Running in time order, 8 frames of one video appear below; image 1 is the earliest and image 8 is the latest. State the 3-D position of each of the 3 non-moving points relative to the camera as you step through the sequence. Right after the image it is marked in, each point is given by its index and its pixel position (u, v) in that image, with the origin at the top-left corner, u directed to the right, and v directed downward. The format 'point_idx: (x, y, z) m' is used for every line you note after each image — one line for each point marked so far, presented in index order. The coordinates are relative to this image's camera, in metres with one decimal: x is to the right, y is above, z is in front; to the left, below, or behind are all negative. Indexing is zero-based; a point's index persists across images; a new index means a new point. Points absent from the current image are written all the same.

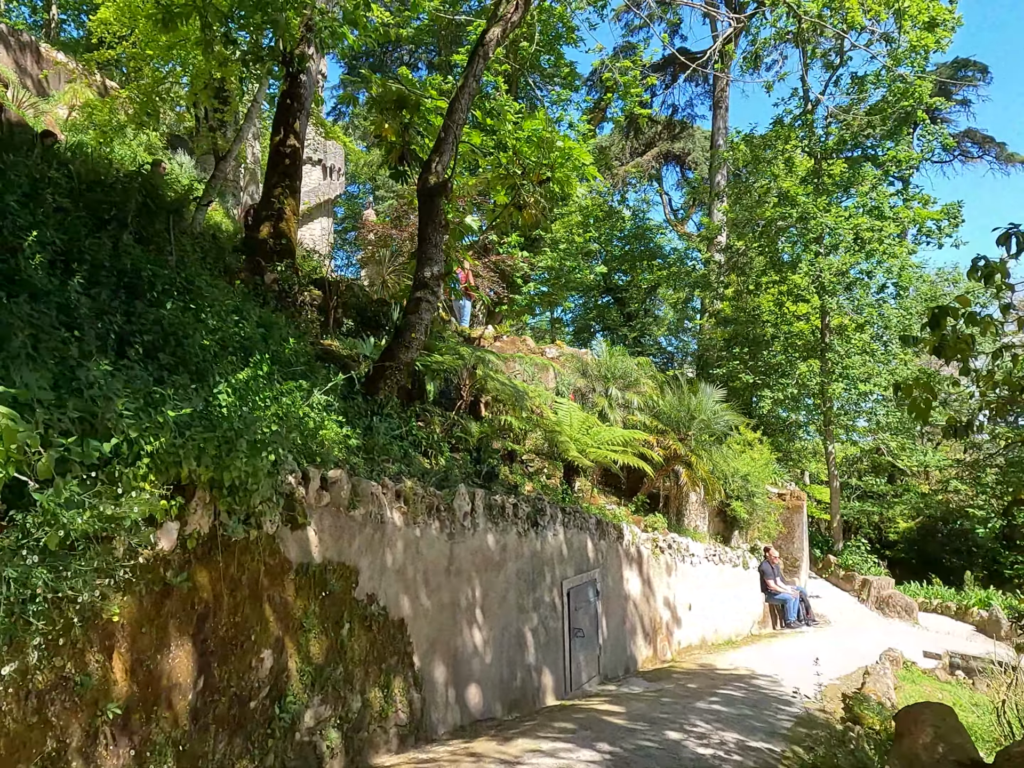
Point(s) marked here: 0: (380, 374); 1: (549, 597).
0: (-1.3, +0.1, +7.0) m
1: (+0.4, -2.0, +7.0) m
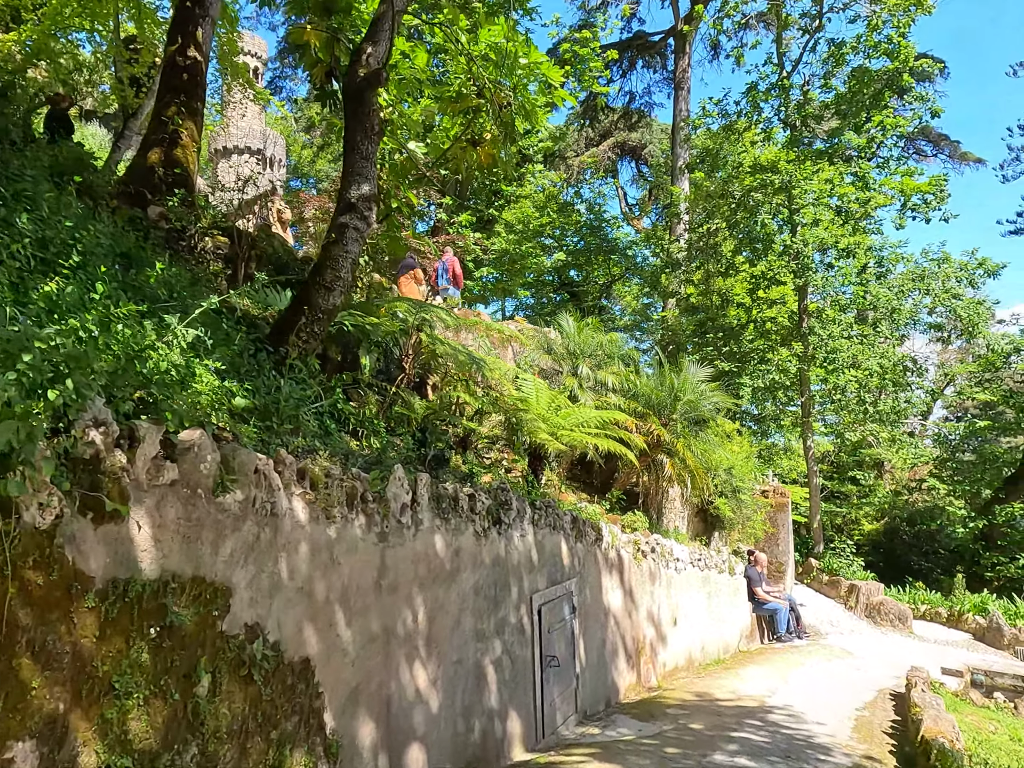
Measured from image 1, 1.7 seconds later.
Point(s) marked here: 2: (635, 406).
0: (-1.6, +0.4, +5.3) m
1: (0.0, -1.7, +5.4) m
2: (+1.5, -0.3, +9.2) m
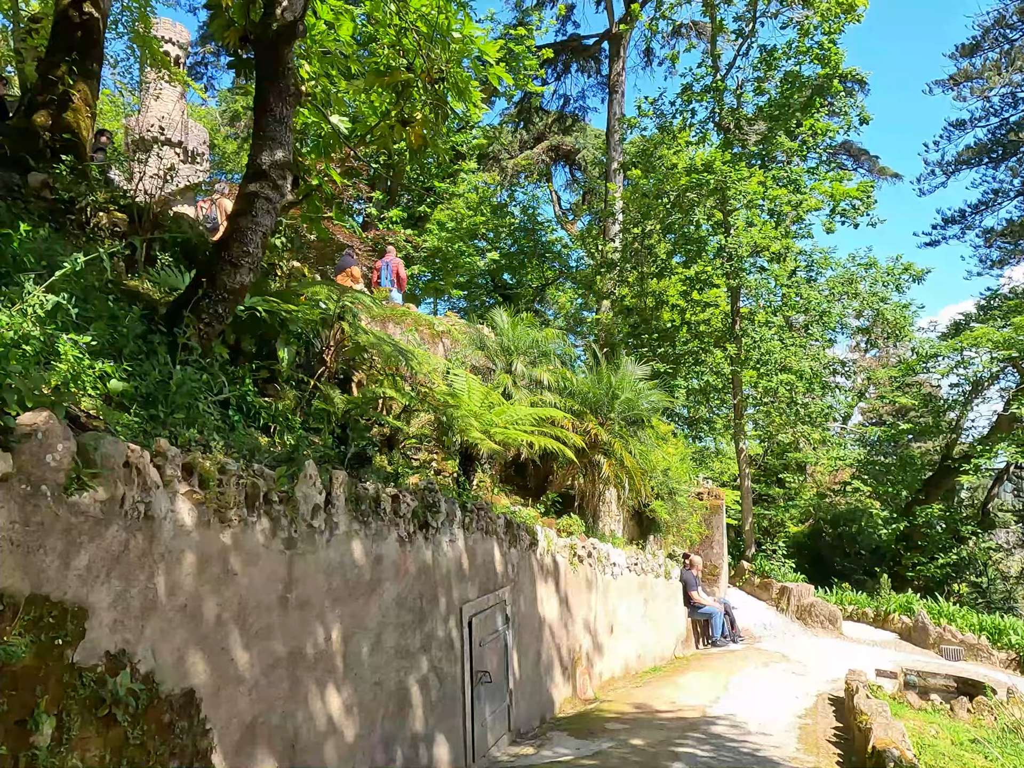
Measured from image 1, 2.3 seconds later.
0: (-2.0, +0.5, +4.7) m
1: (-0.4, -1.6, +4.9) m
2: (+0.7, -0.2, +8.9) m
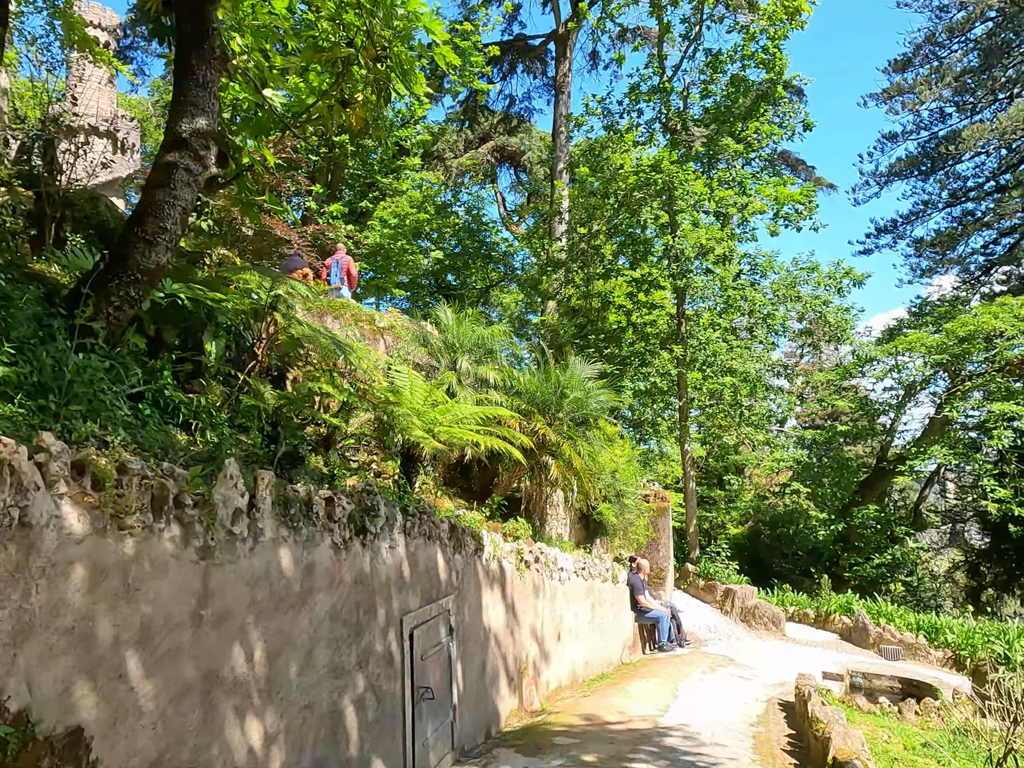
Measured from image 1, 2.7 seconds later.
0: (-2.3, +0.6, +4.2) m
1: (-0.8, -1.6, +4.5) m
2: (+0.1, -0.2, +8.6) m
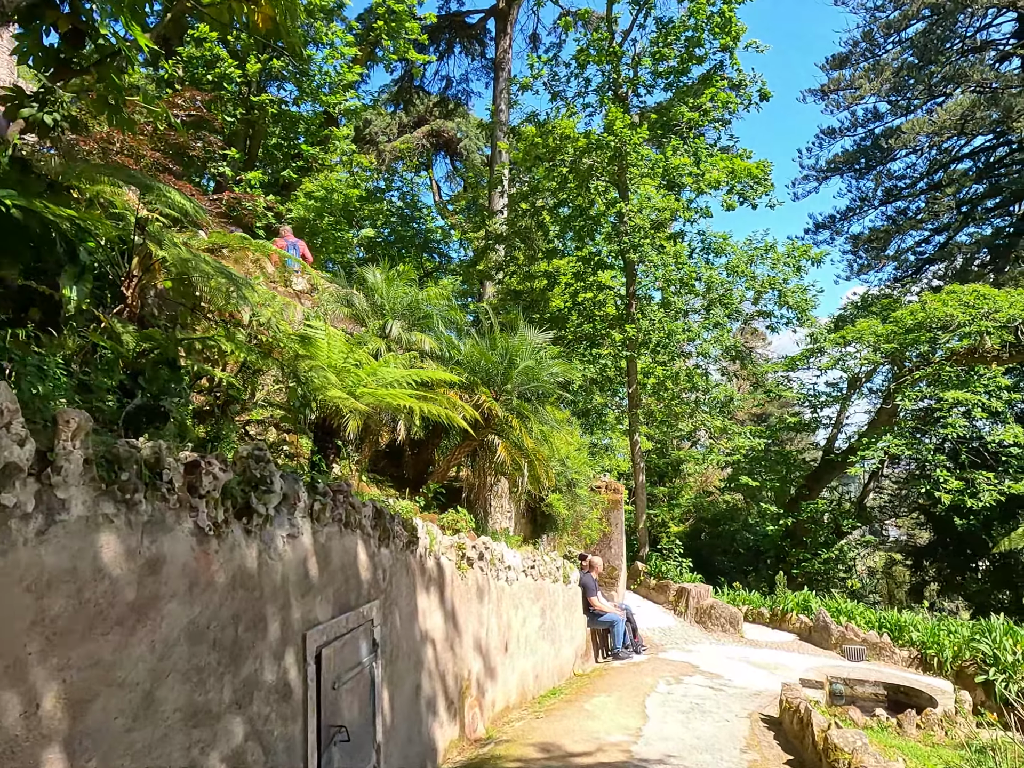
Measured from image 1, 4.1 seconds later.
0: (-2.5, +0.9, +2.8) m
1: (-1.0, -1.2, +3.2) m
2: (-0.5, +0.1, +7.4) m
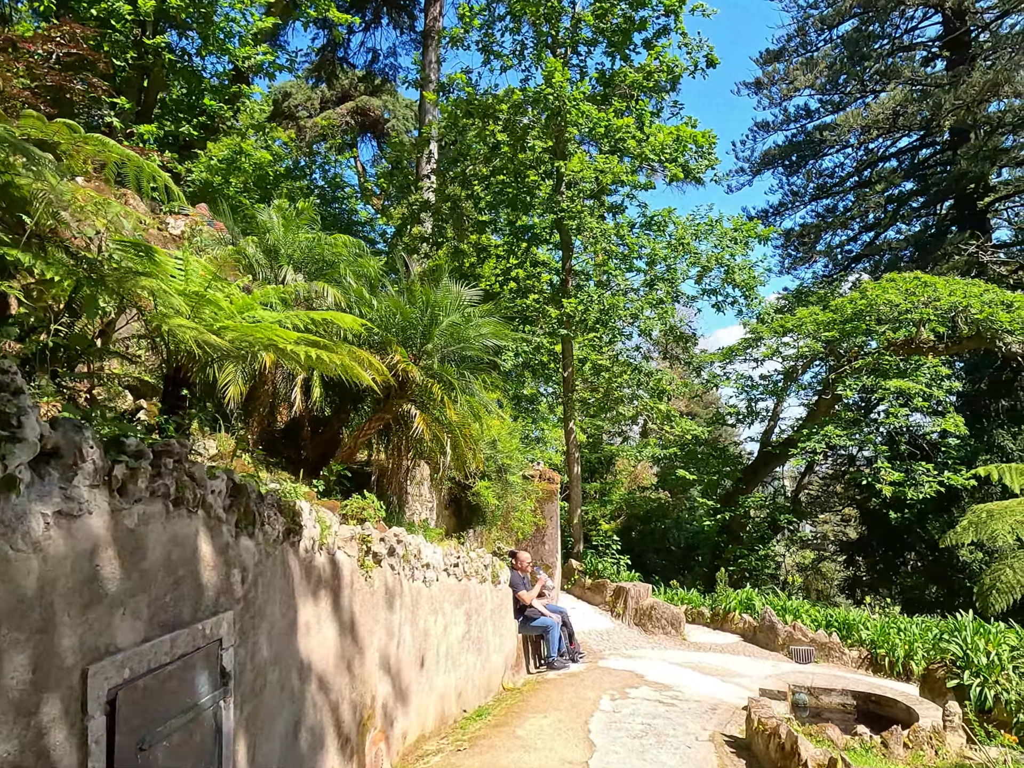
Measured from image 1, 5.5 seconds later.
0: (-2.7, +1.2, +1.4) m
1: (-1.3, -0.9, +1.9) m
2: (-1.2, +0.4, +6.1) m
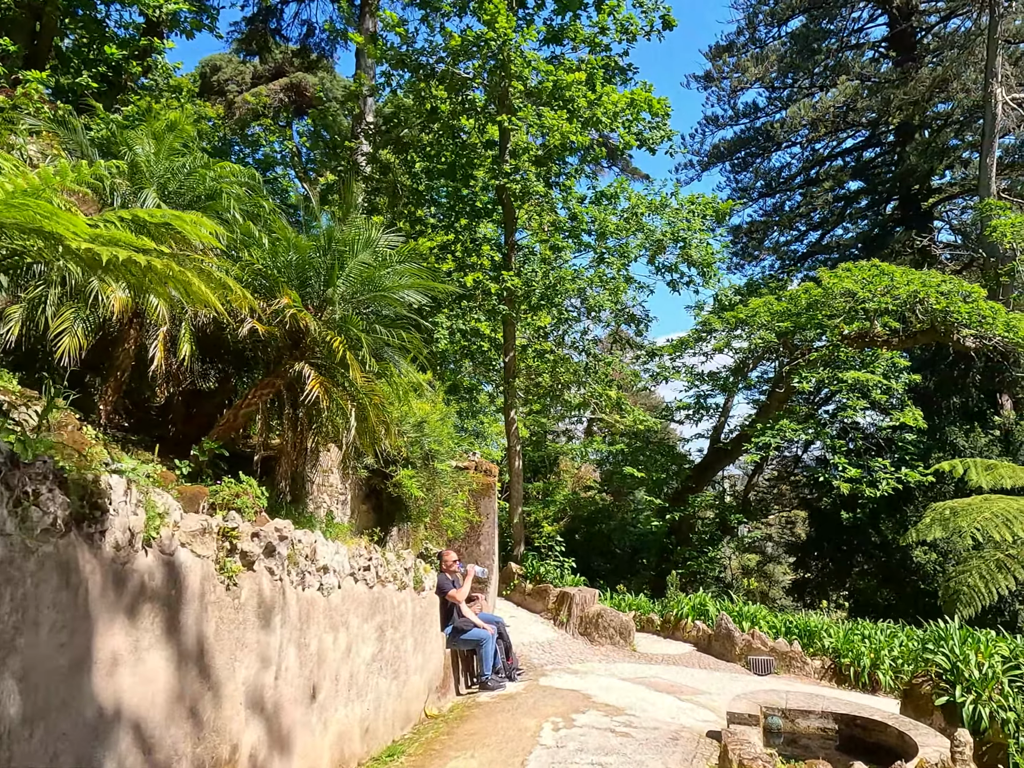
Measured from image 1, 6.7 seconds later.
0: (-2.8, +1.5, +0.1) m
1: (-1.5, -0.6, +0.7) m
2: (-1.7, +0.7, +4.9) m
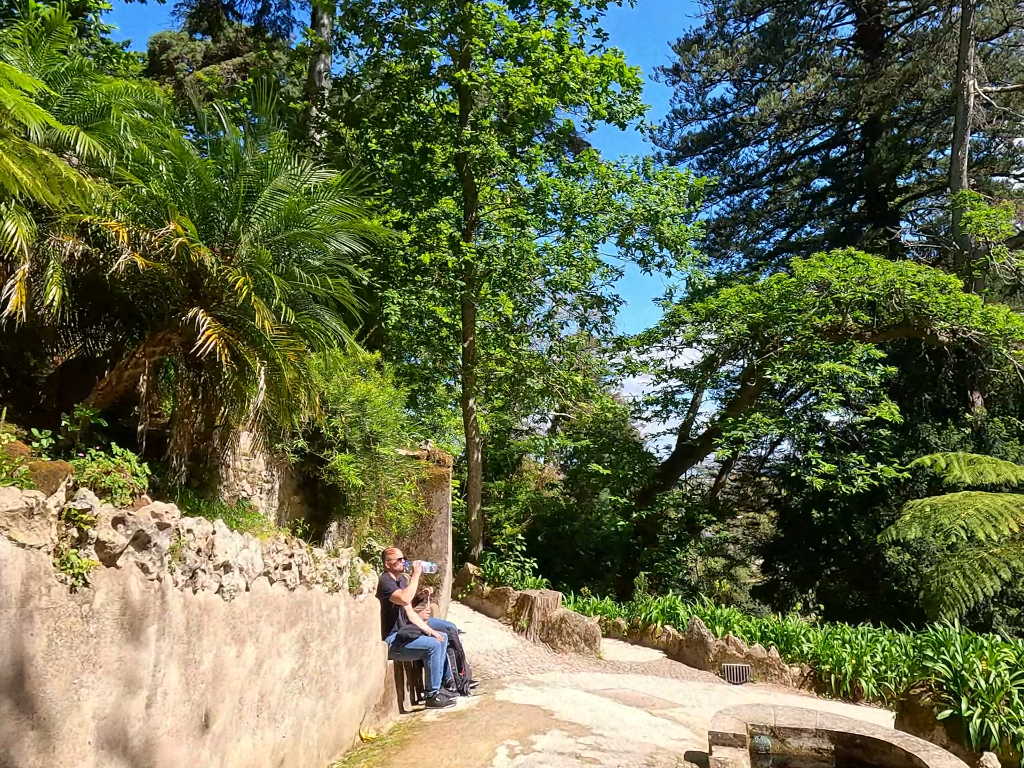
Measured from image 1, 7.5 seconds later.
0: (-2.9, +1.8, -0.9) m
1: (-1.6, -0.4, -0.1) m
2: (-1.9, +0.9, +4.0) m
